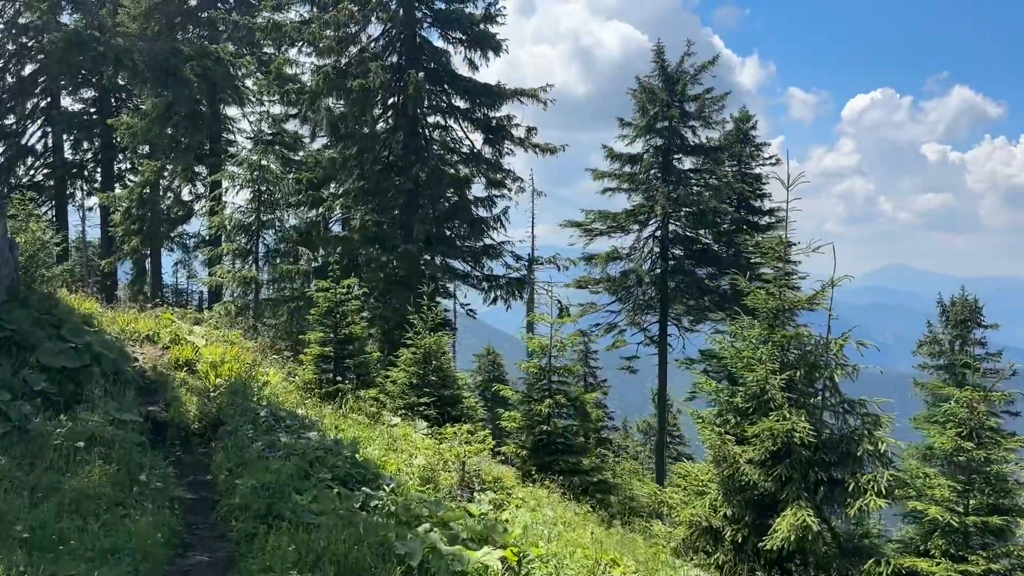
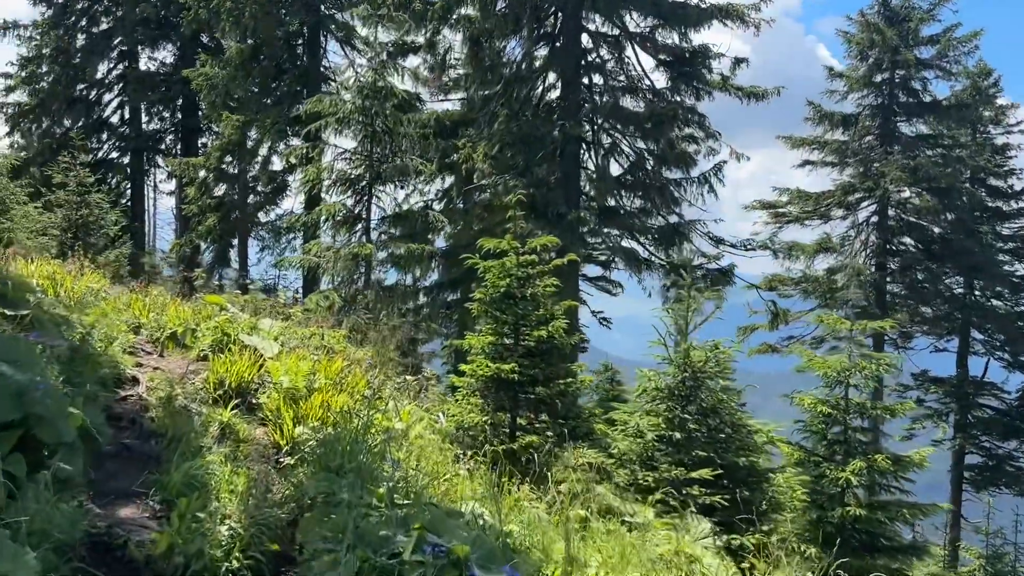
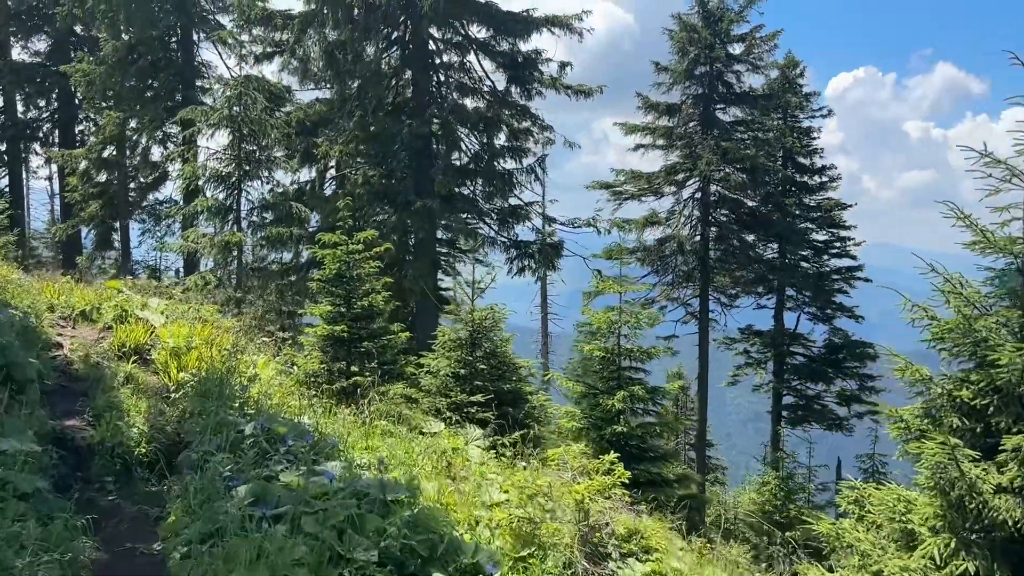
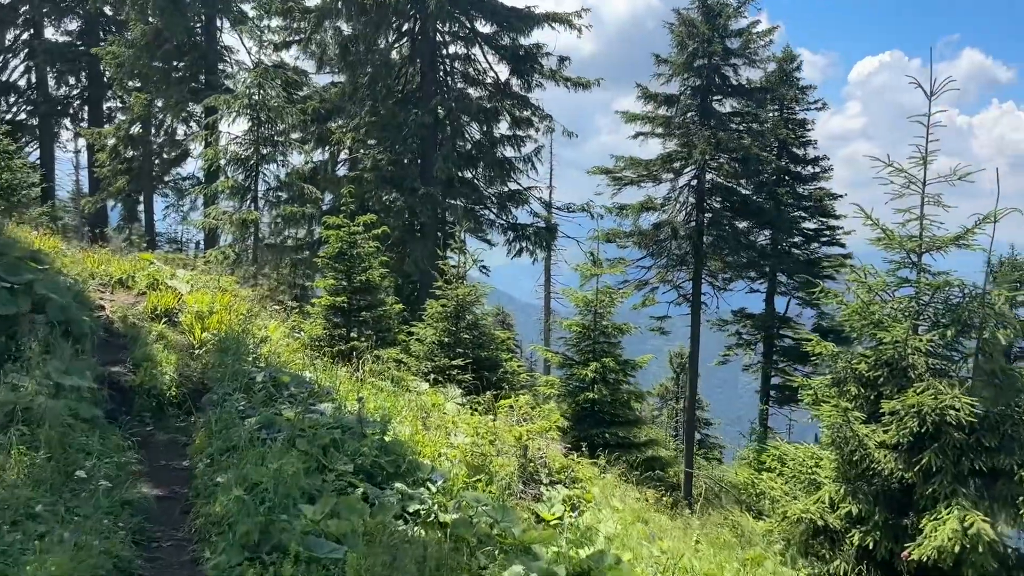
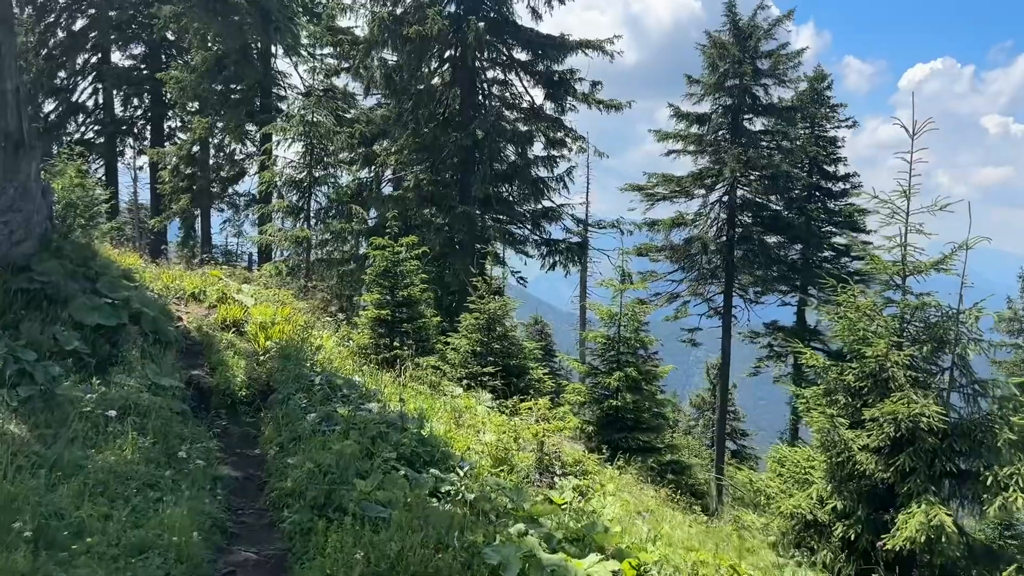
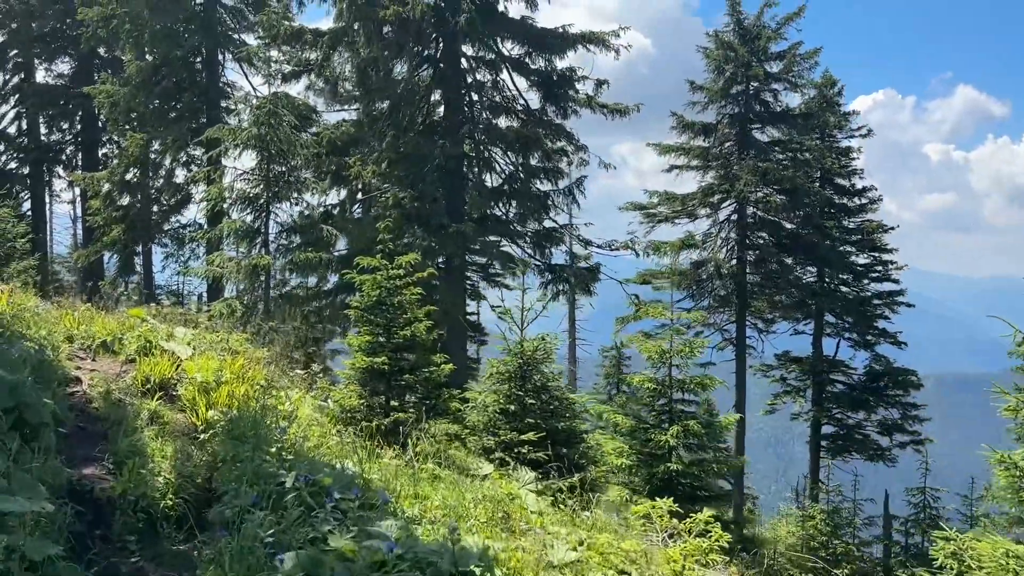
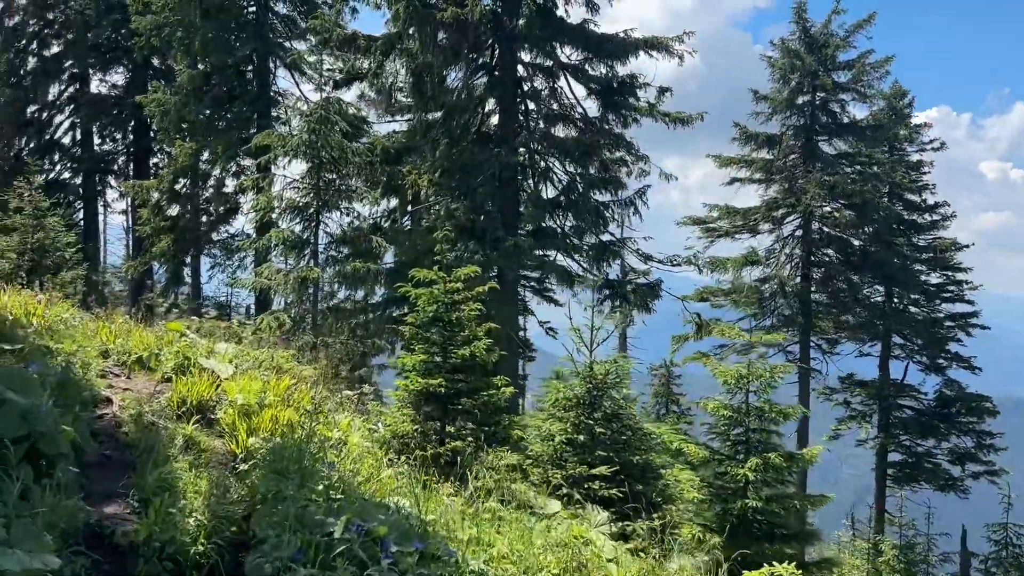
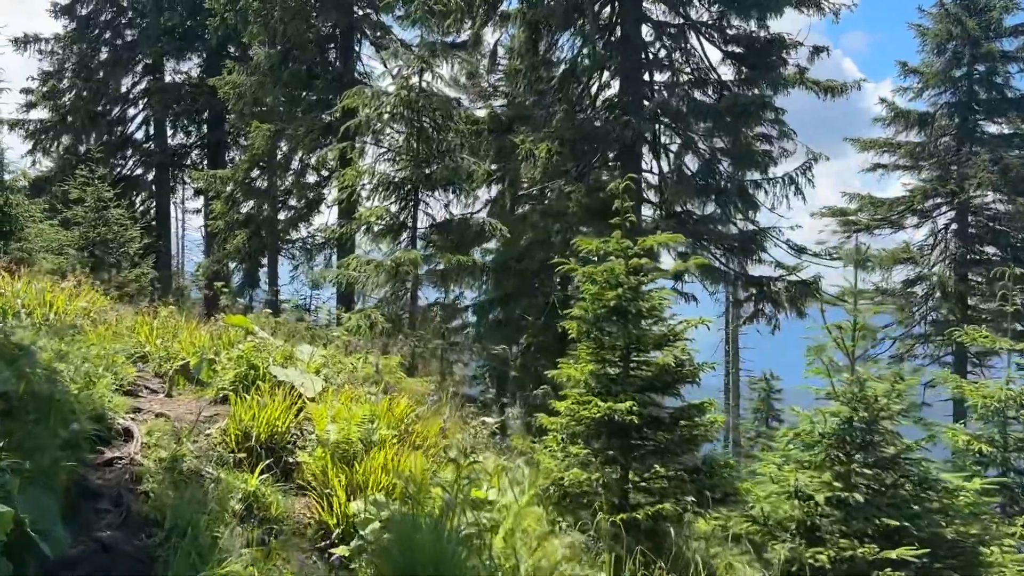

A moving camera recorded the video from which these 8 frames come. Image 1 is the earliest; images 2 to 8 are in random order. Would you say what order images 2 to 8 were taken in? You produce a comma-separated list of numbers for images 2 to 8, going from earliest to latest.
5, 4, 3, 6, 7, 2, 8
